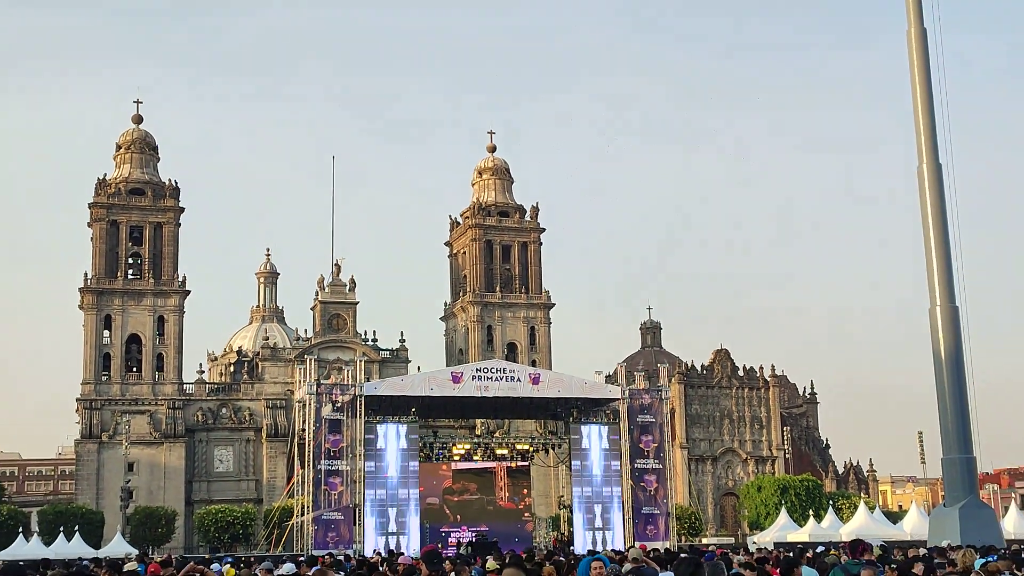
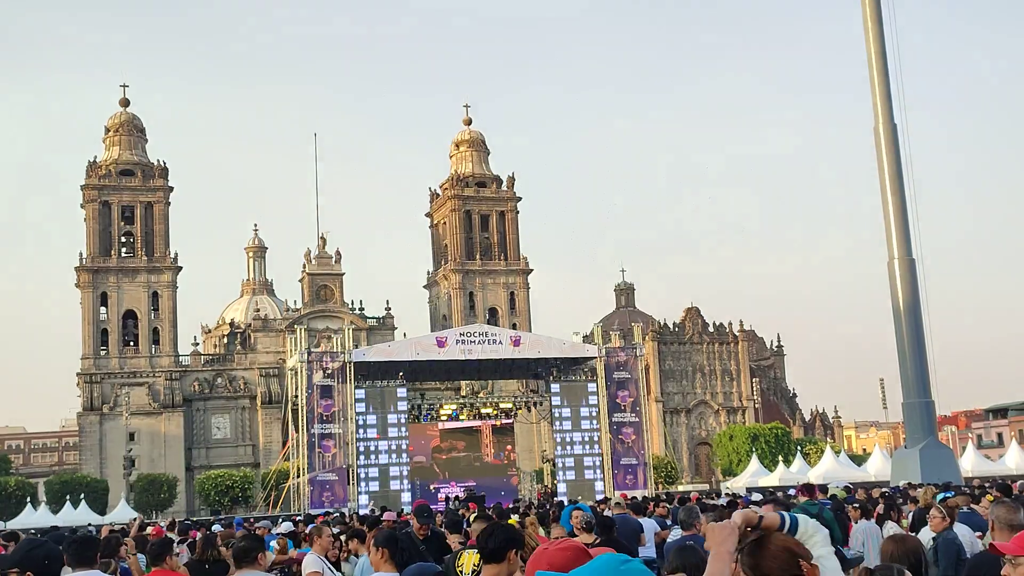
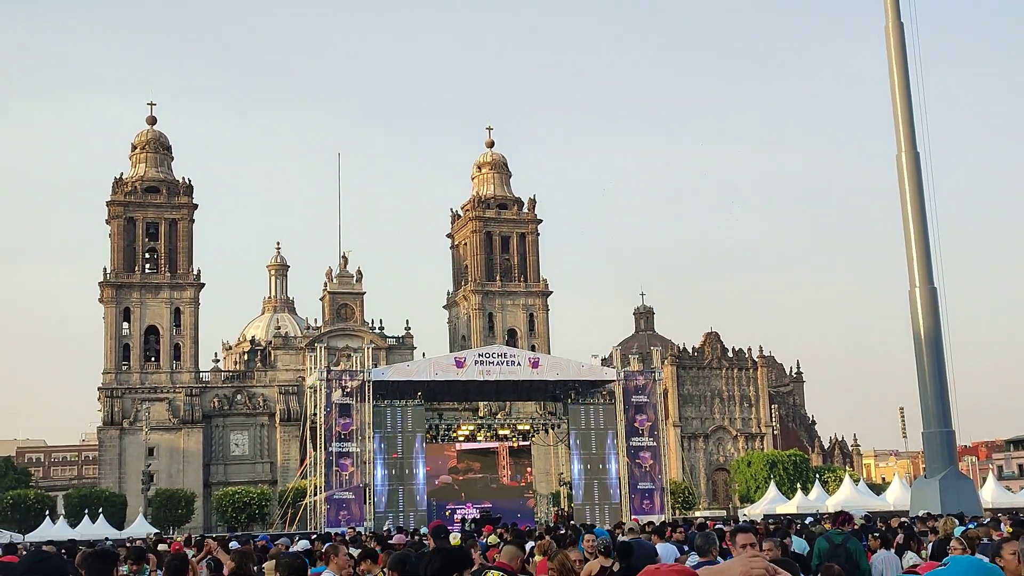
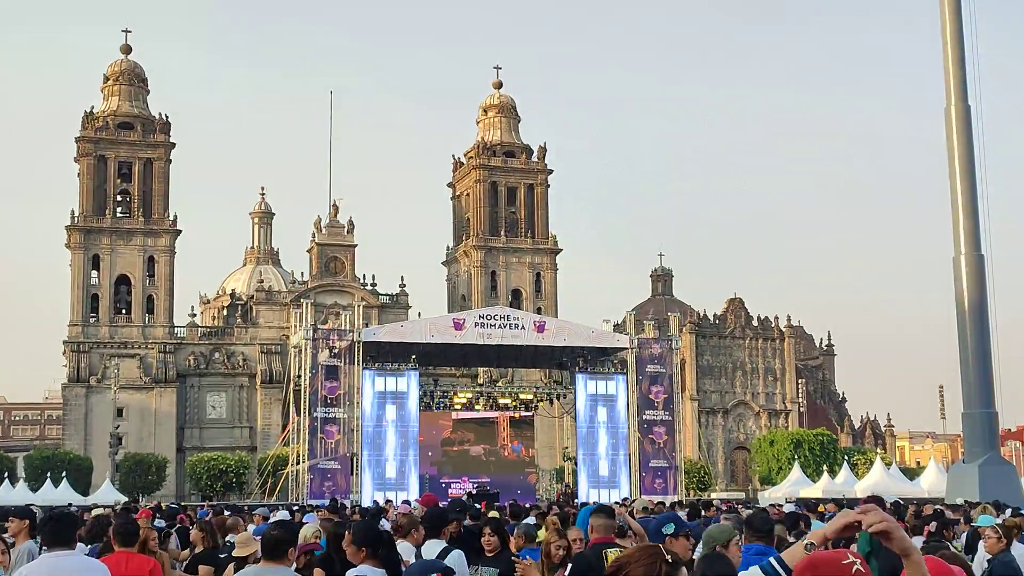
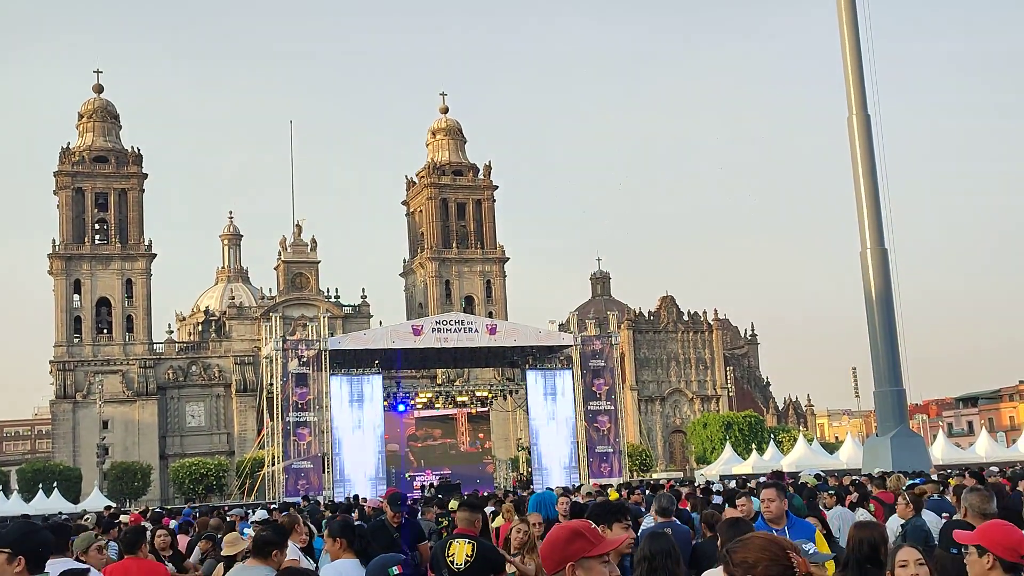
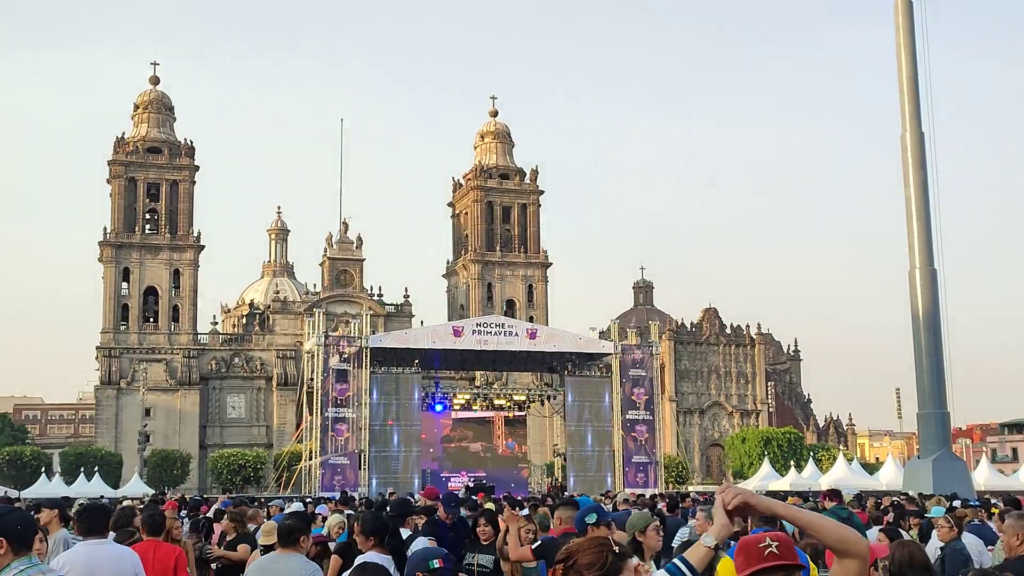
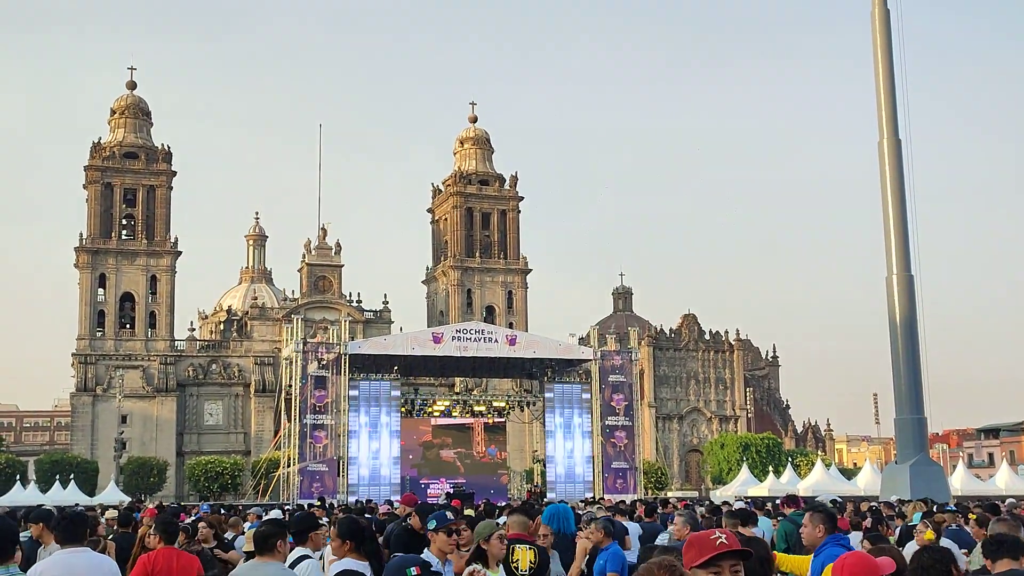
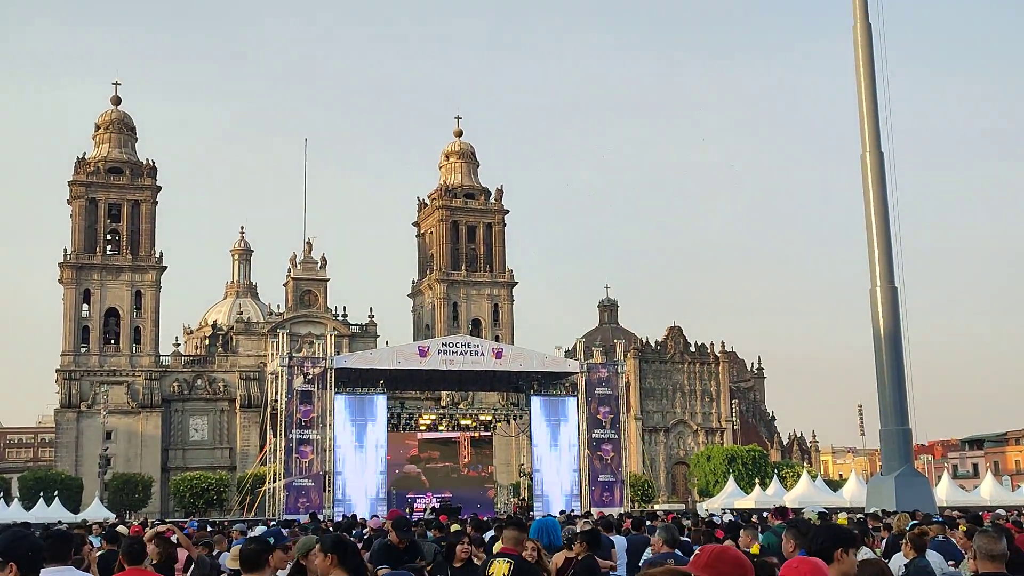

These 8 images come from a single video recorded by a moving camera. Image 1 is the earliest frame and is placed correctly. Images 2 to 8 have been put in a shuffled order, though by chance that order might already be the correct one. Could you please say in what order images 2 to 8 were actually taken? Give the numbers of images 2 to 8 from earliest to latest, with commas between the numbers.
3, 2, 5, 8, 7, 6, 4
